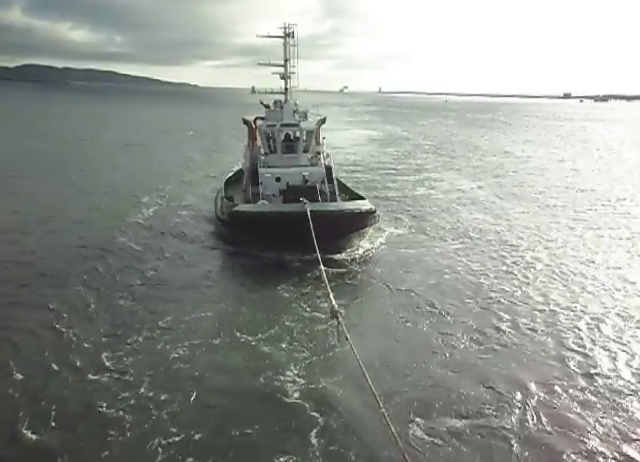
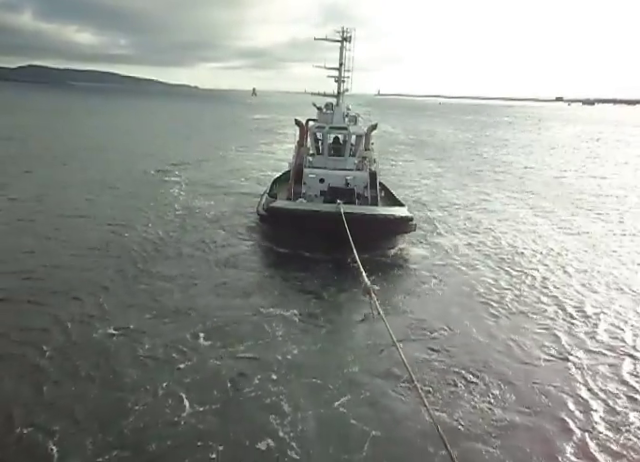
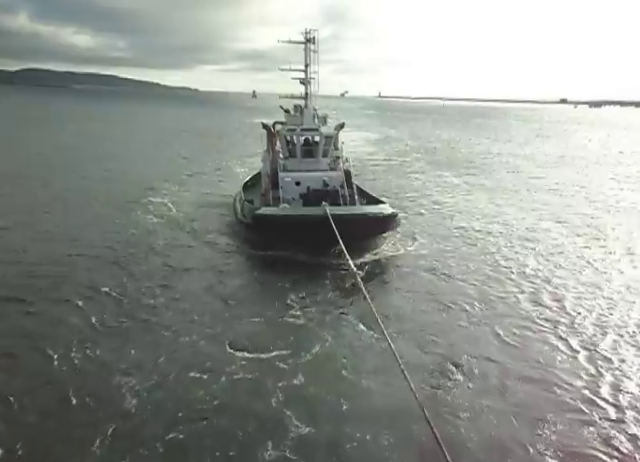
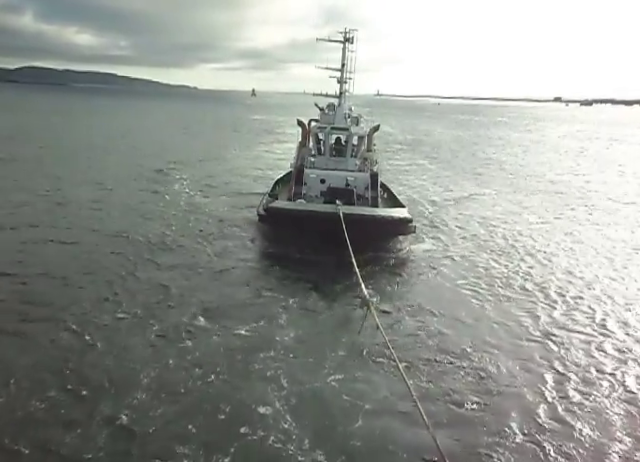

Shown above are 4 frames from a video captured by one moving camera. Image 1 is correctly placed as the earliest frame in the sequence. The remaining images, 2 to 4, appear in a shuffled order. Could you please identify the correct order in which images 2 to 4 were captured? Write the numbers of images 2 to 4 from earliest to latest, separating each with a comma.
3, 2, 4
